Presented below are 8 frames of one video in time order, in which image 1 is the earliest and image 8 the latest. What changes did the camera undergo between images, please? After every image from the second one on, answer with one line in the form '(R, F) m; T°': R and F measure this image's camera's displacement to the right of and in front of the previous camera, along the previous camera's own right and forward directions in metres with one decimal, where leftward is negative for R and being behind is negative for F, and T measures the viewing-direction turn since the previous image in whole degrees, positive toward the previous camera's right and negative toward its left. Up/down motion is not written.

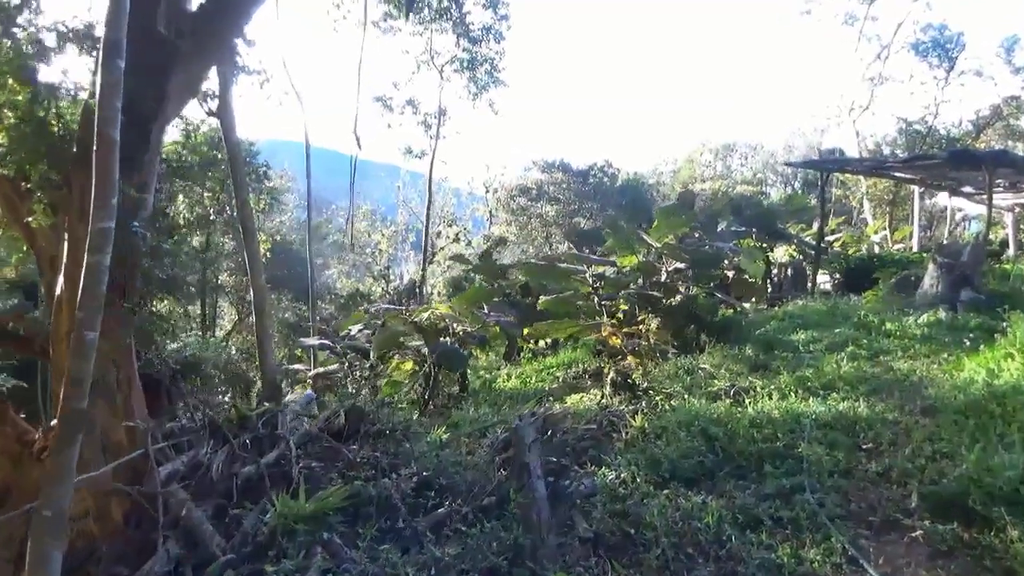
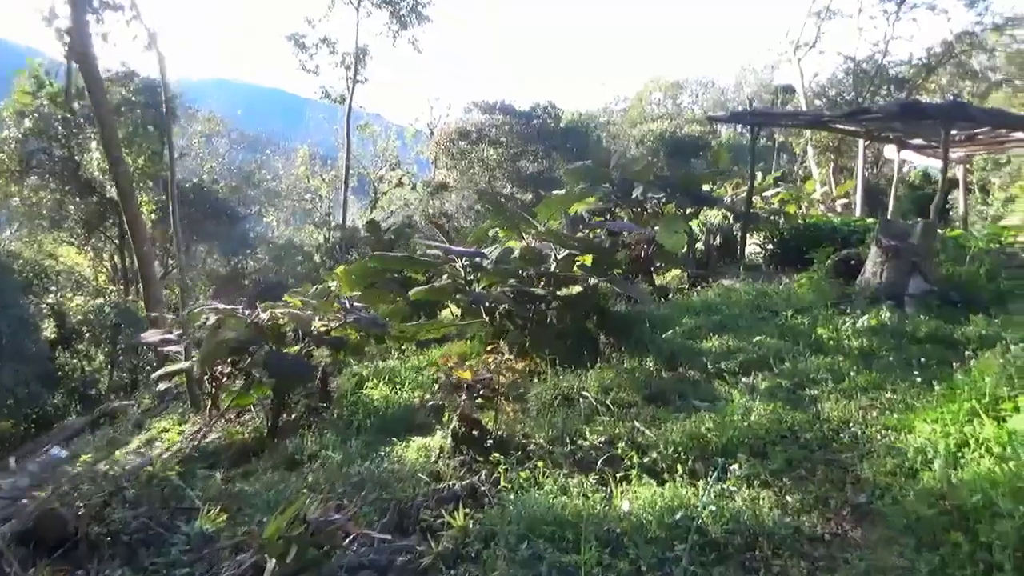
(+0.7, +1.2) m; +3°
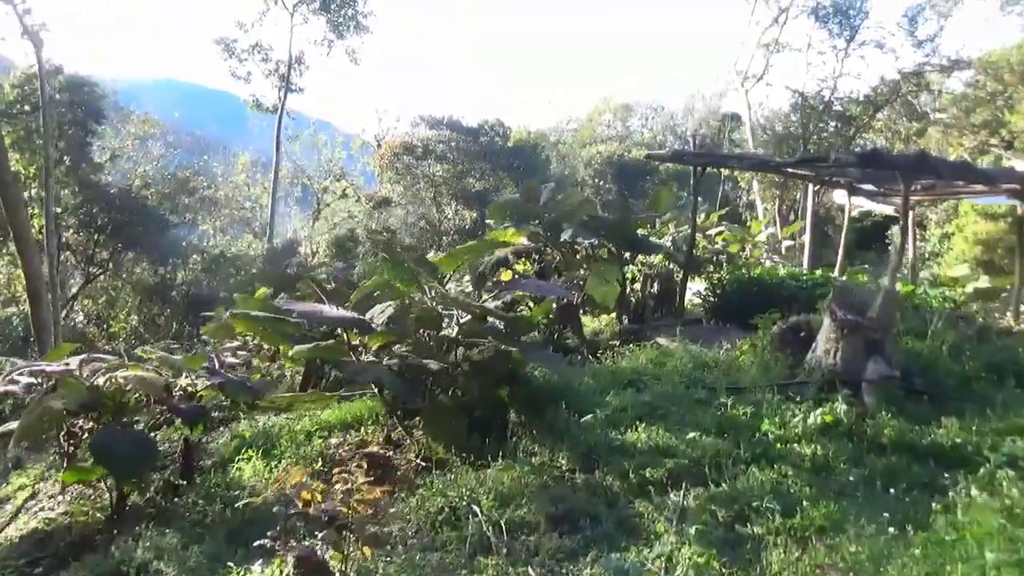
(+0.3, +0.8) m; +4°
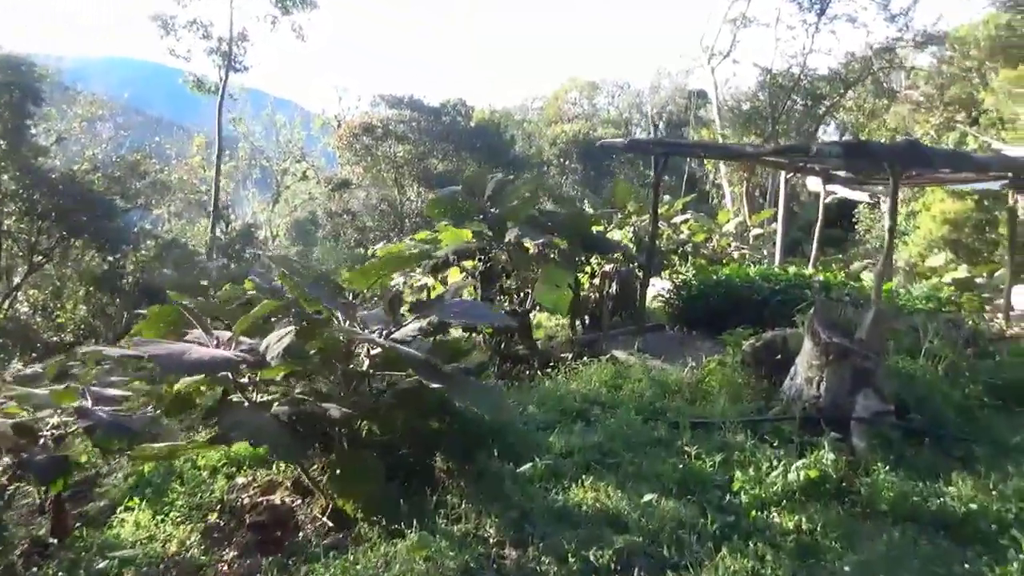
(+0.2, +0.7) m; +2°
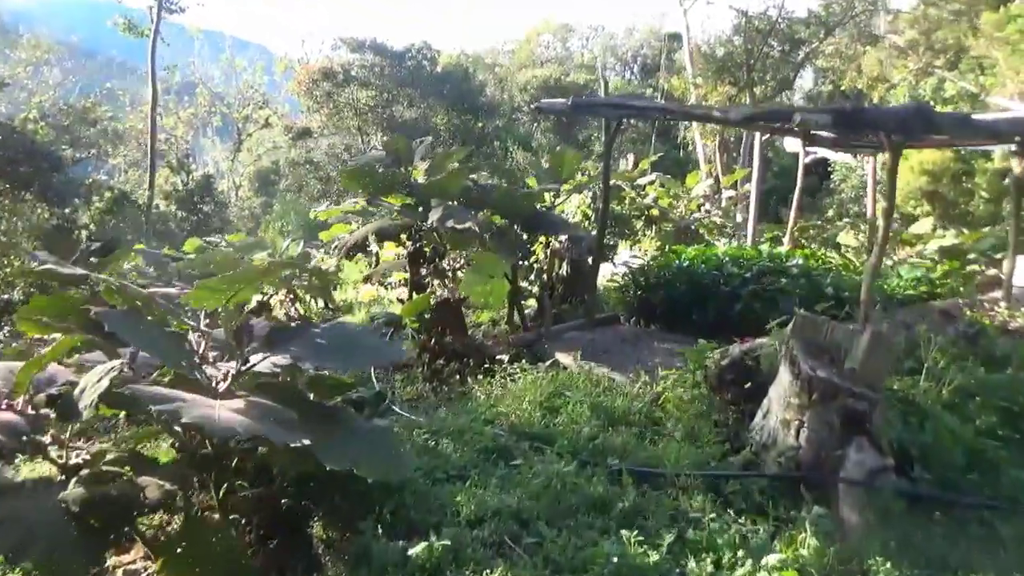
(+0.3, +0.9) m; +2°
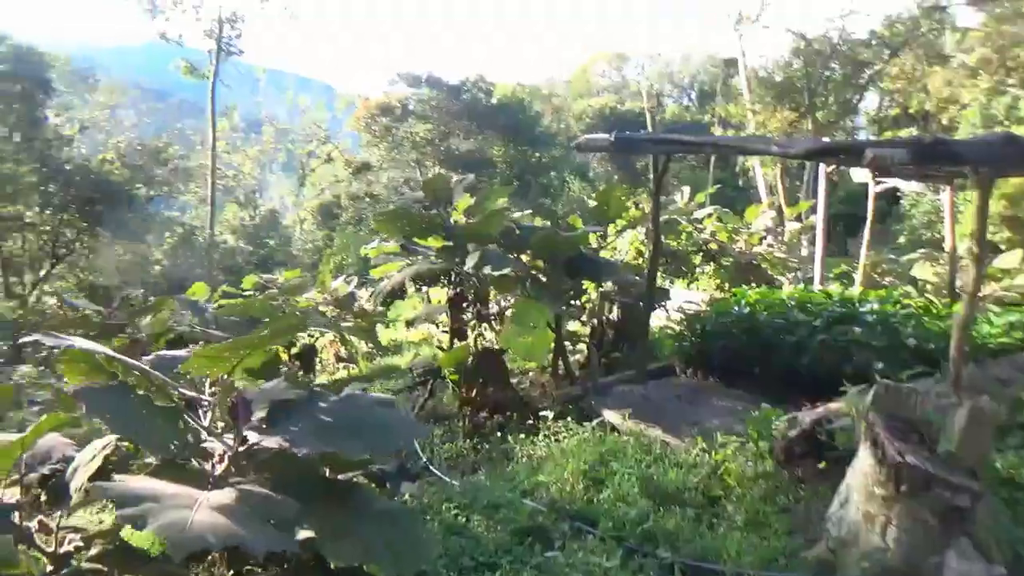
(+0.1, +0.3) m; -4°
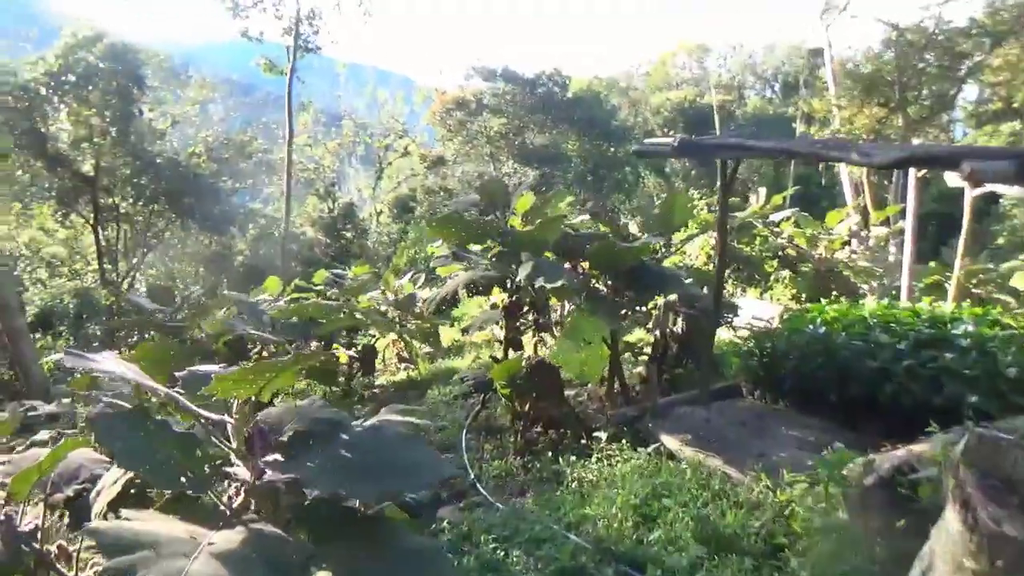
(+0.1, +0.2) m; -5°
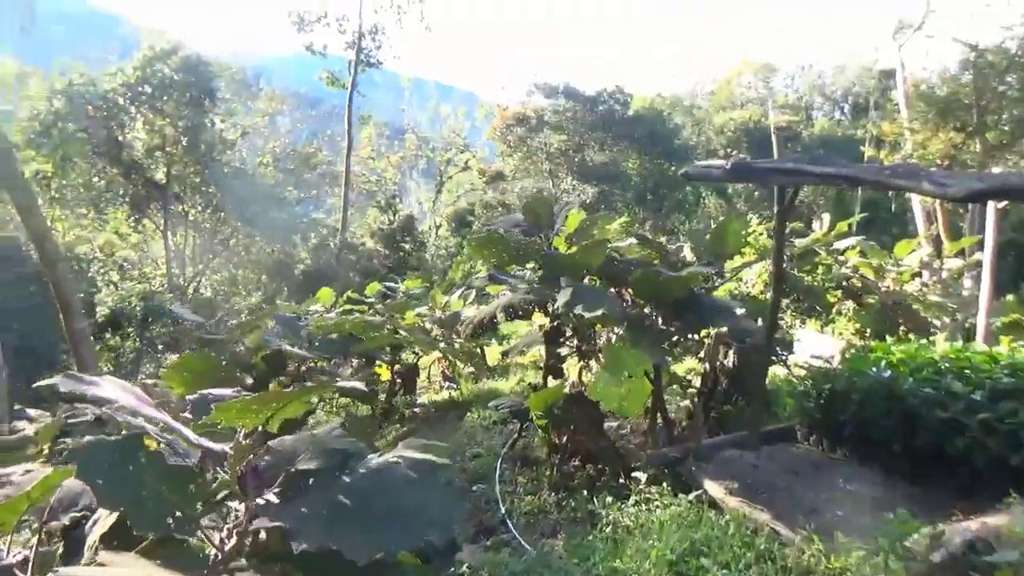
(+0.1, +0.2) m; -4°
